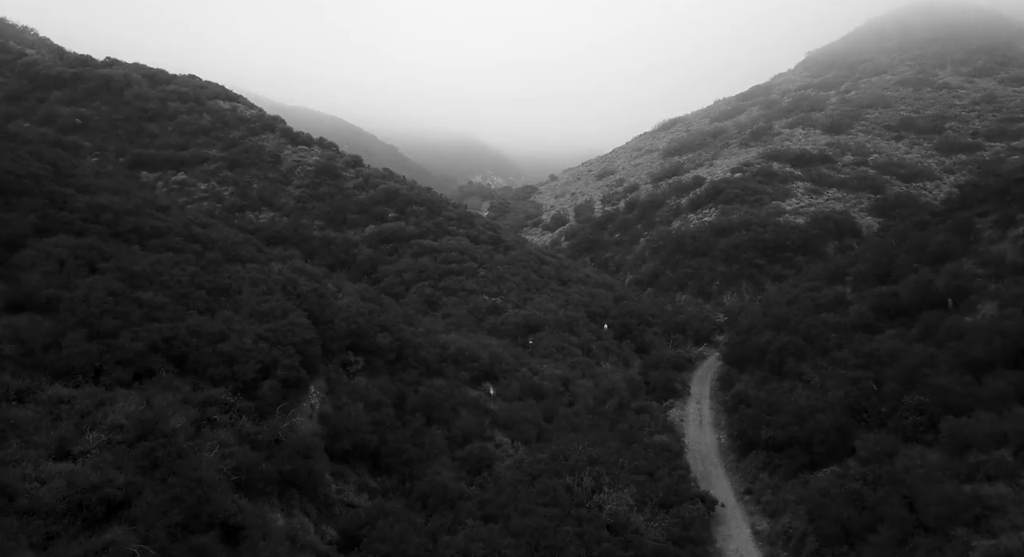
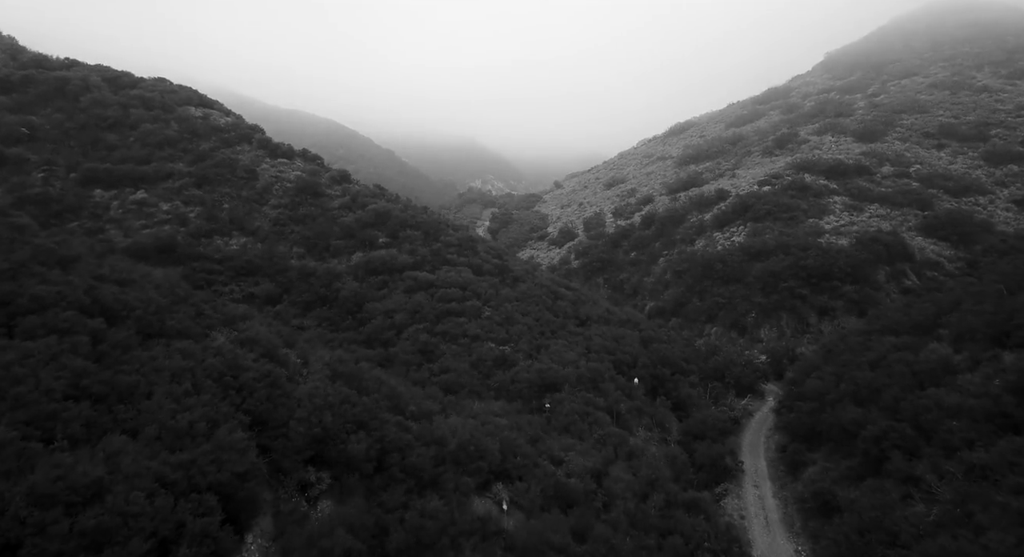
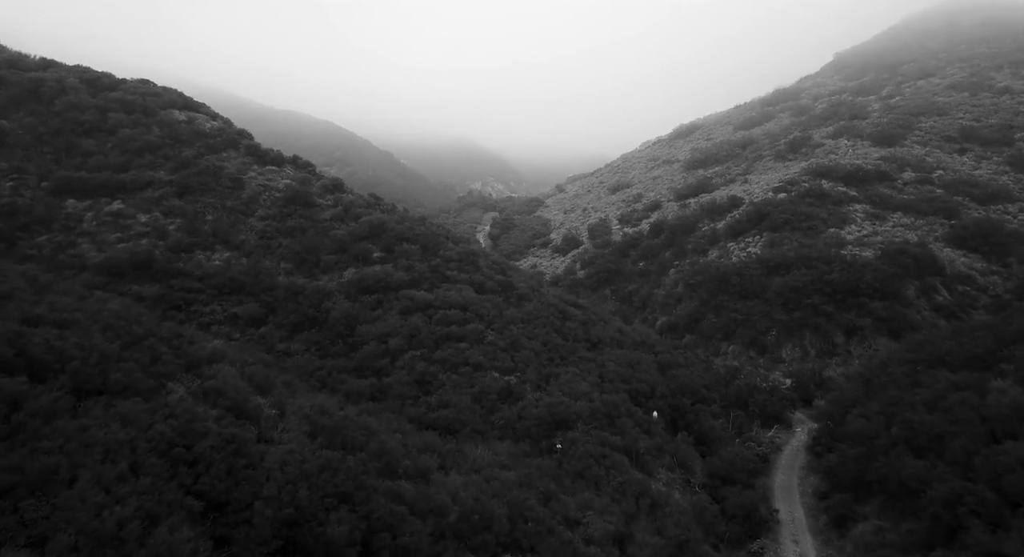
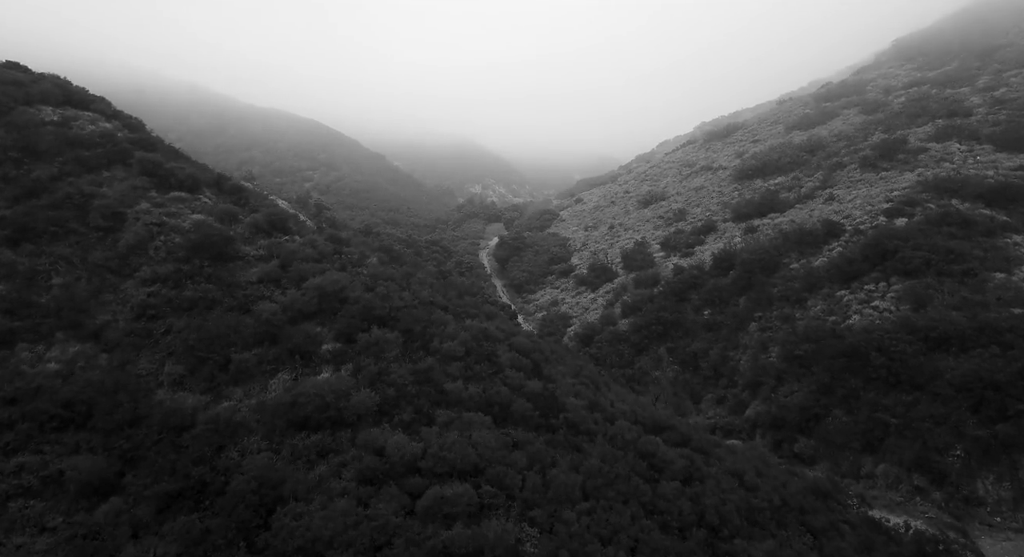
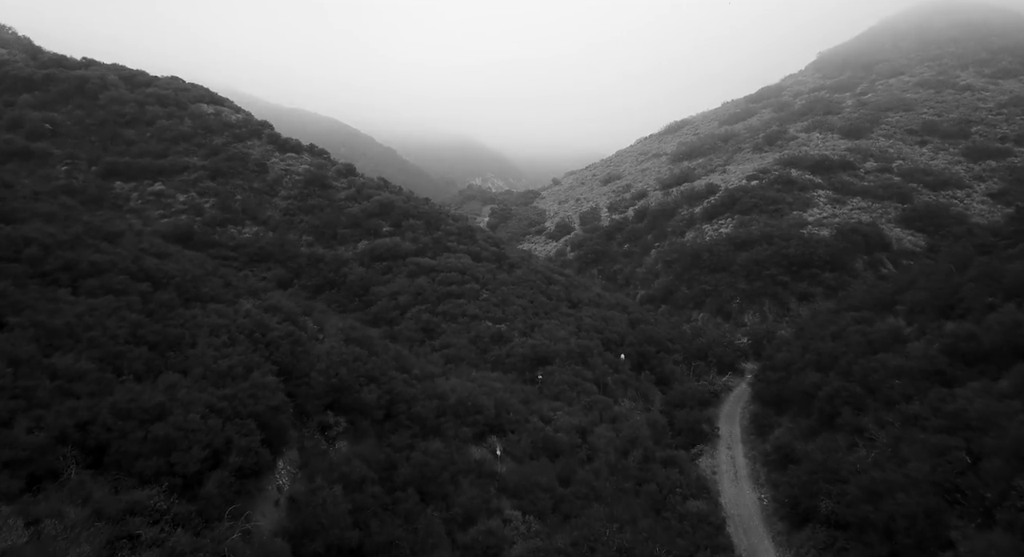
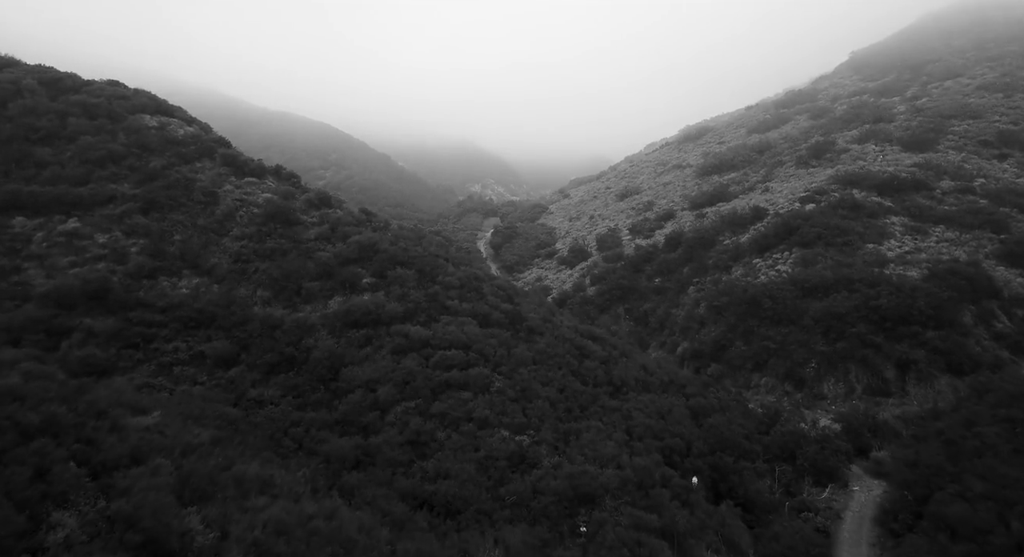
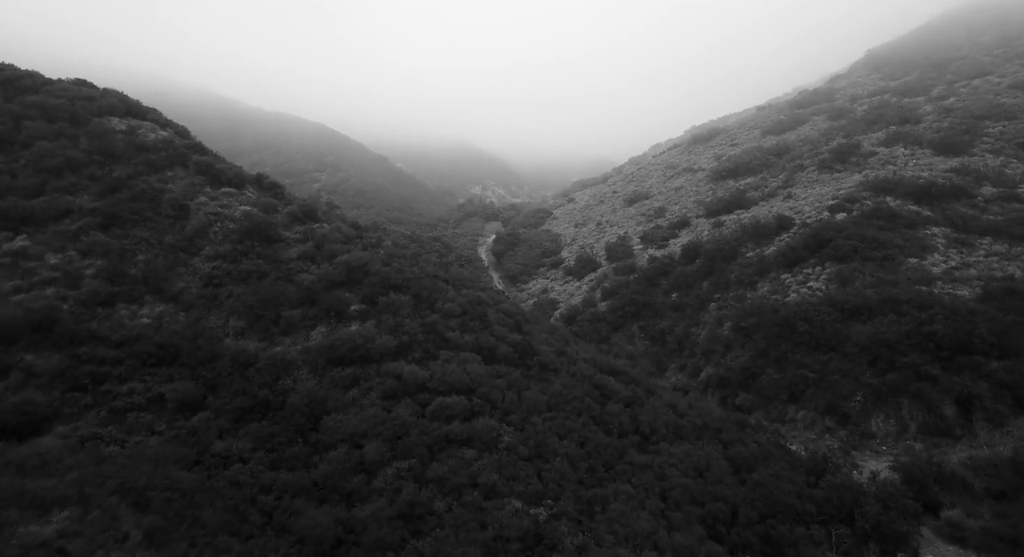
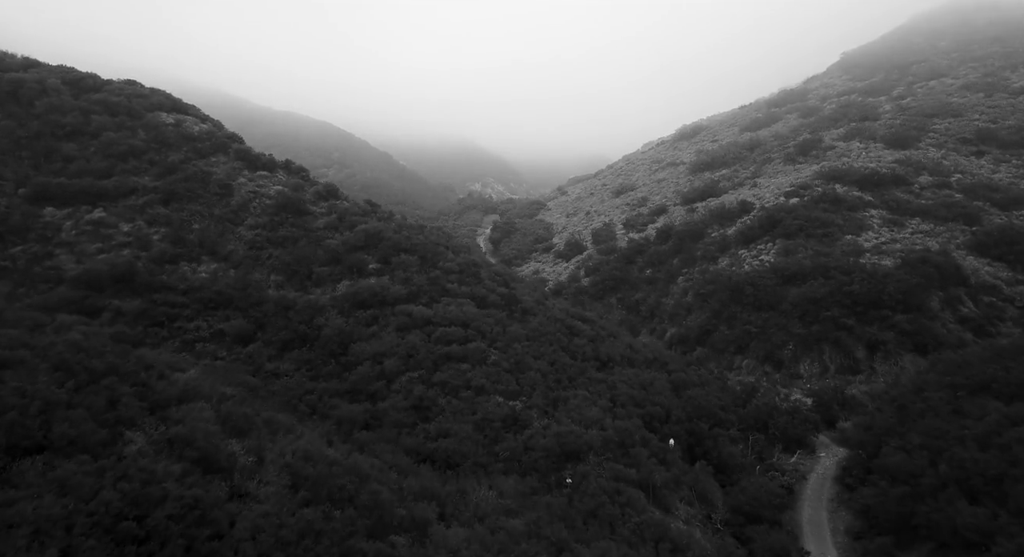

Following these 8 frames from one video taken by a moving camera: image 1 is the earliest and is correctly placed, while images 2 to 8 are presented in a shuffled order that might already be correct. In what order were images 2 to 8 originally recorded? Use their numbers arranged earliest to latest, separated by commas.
5, 2, 3, 8, 6, 7, 4
